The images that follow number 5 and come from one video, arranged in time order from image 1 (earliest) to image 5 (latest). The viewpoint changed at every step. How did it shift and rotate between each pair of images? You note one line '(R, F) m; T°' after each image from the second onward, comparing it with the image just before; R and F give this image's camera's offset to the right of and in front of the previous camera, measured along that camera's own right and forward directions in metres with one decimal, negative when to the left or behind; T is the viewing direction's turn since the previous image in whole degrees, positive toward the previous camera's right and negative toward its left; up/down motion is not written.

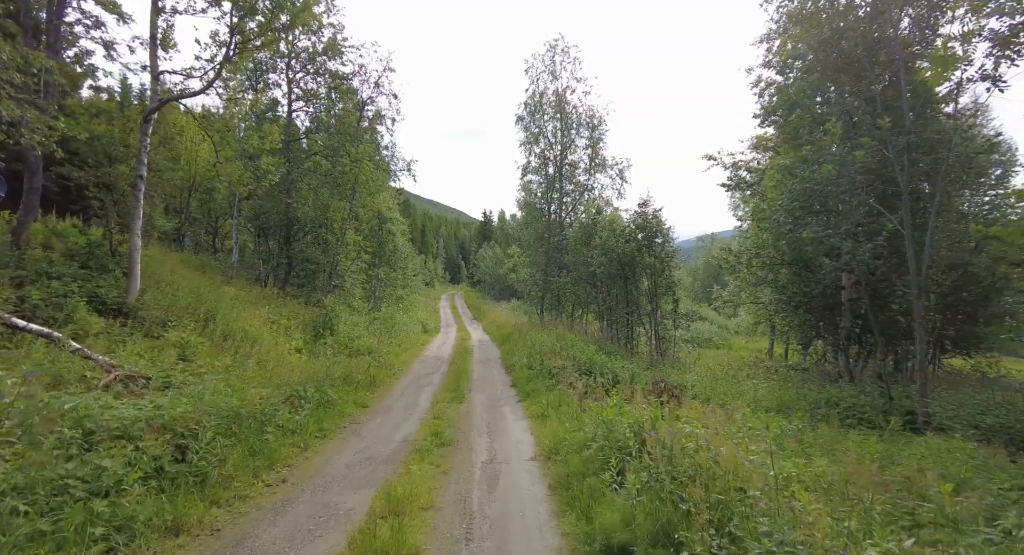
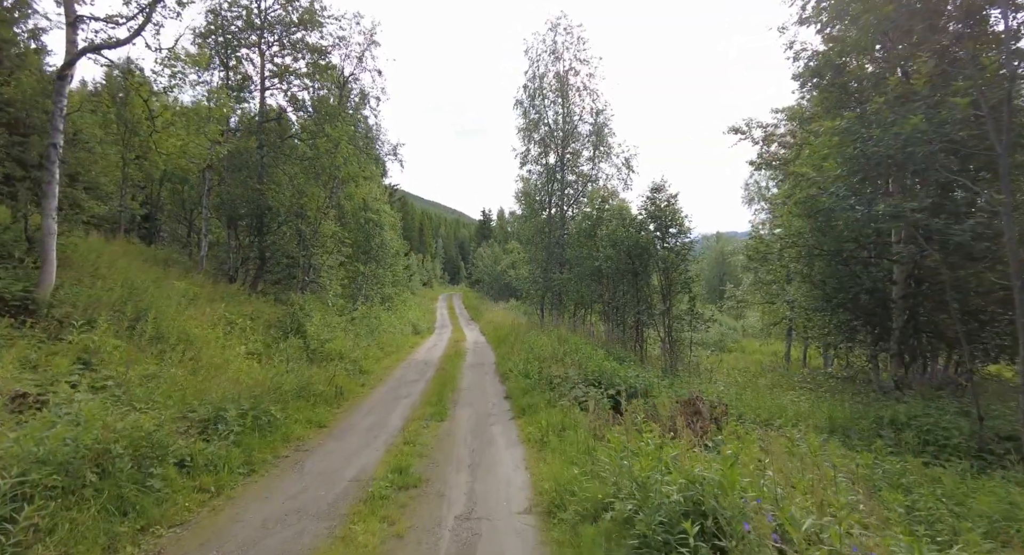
(+0.2, +2.1) m; 0°
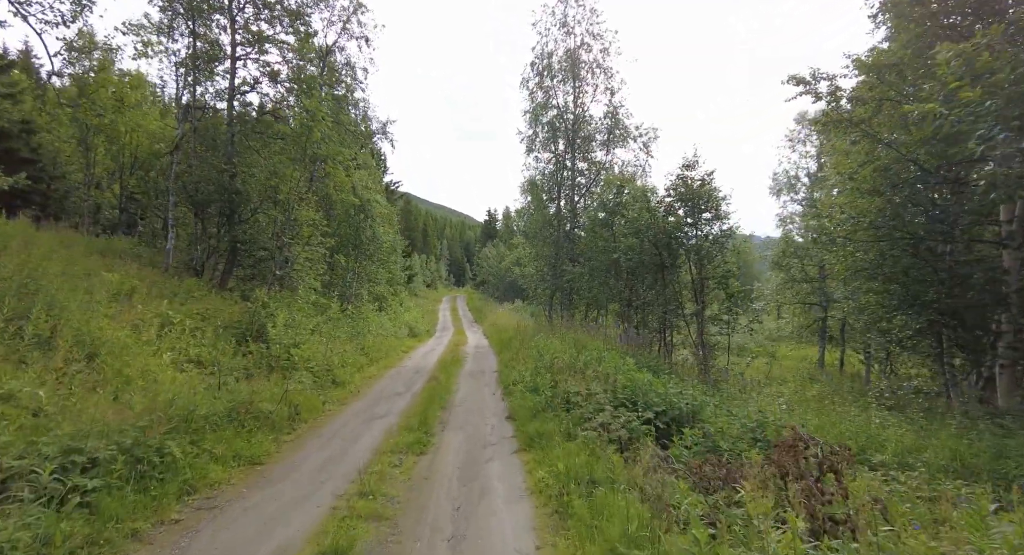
(0.0, +2.5) m; -1°
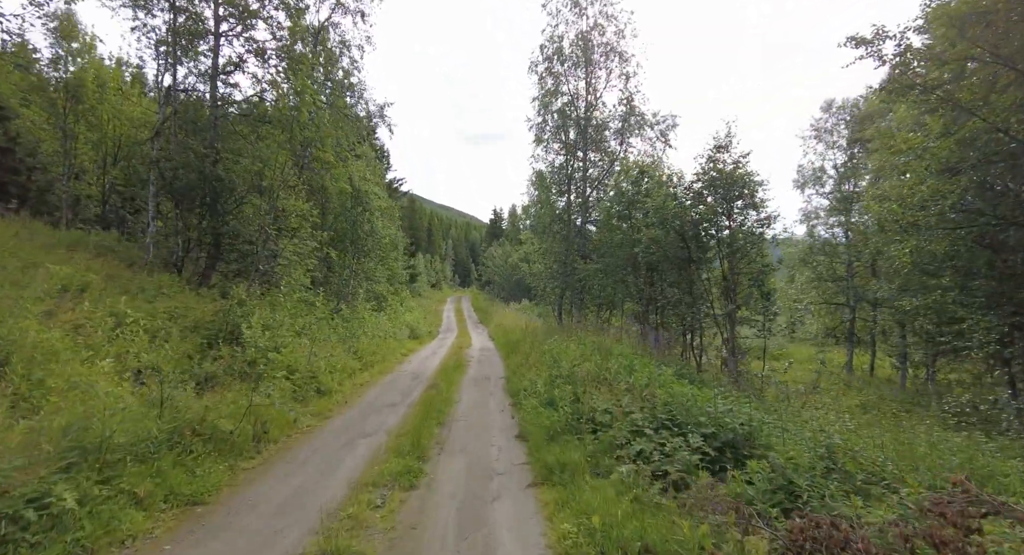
(-0.1, +1.5) m; -1°
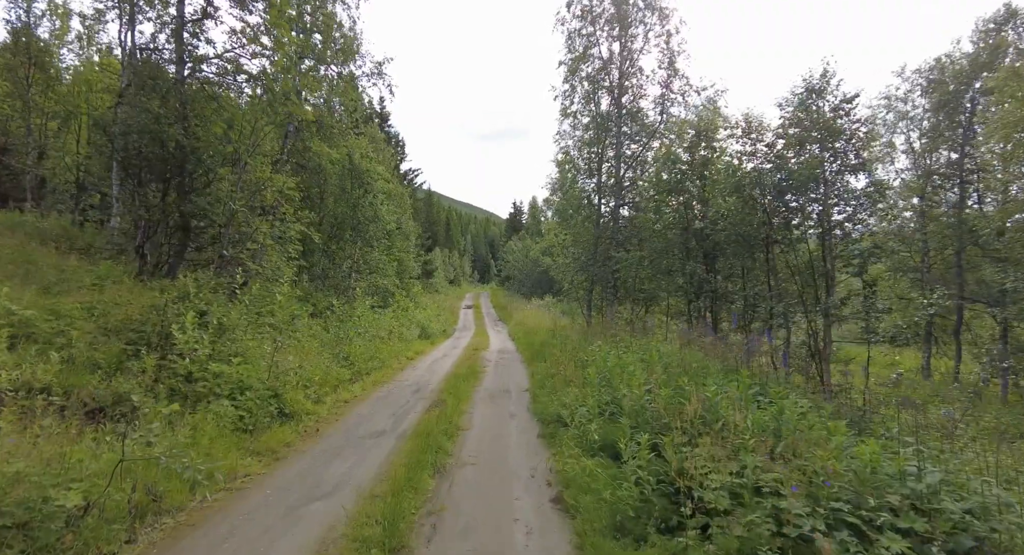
(-0.1, +2.8) m; -2°
